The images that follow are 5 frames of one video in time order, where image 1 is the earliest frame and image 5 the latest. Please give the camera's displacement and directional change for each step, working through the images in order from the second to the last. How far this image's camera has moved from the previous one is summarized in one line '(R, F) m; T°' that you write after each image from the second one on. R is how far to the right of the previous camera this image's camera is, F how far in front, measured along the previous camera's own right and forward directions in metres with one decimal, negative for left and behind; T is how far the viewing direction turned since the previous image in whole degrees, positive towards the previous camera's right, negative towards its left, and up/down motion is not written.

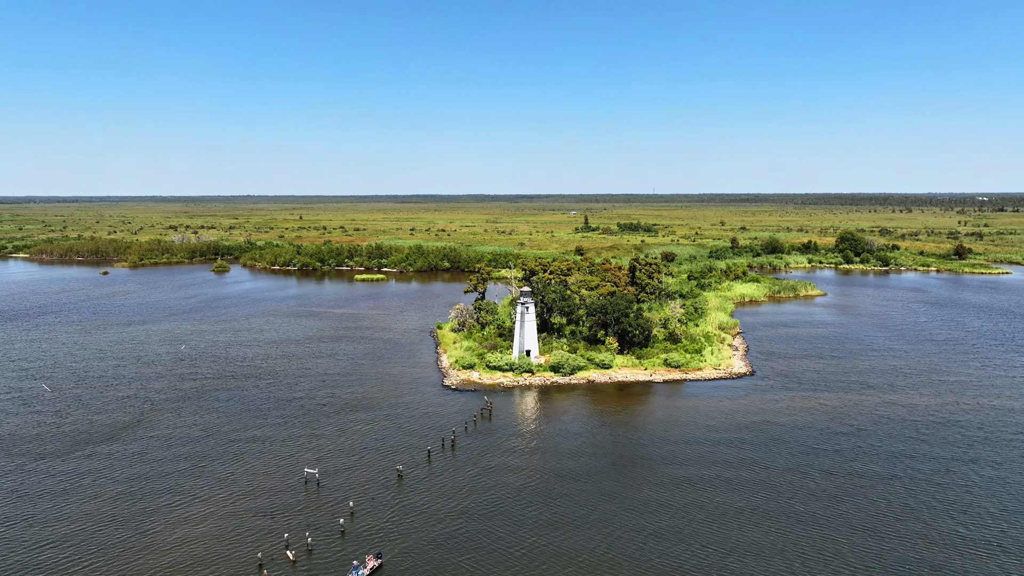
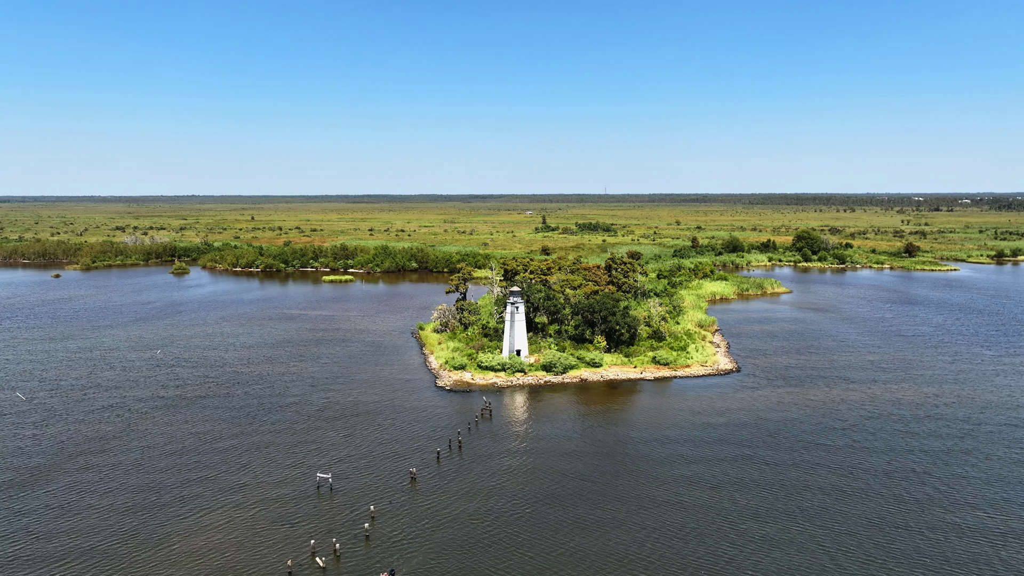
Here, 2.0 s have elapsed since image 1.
(-1.9, 0.0) m; +4°
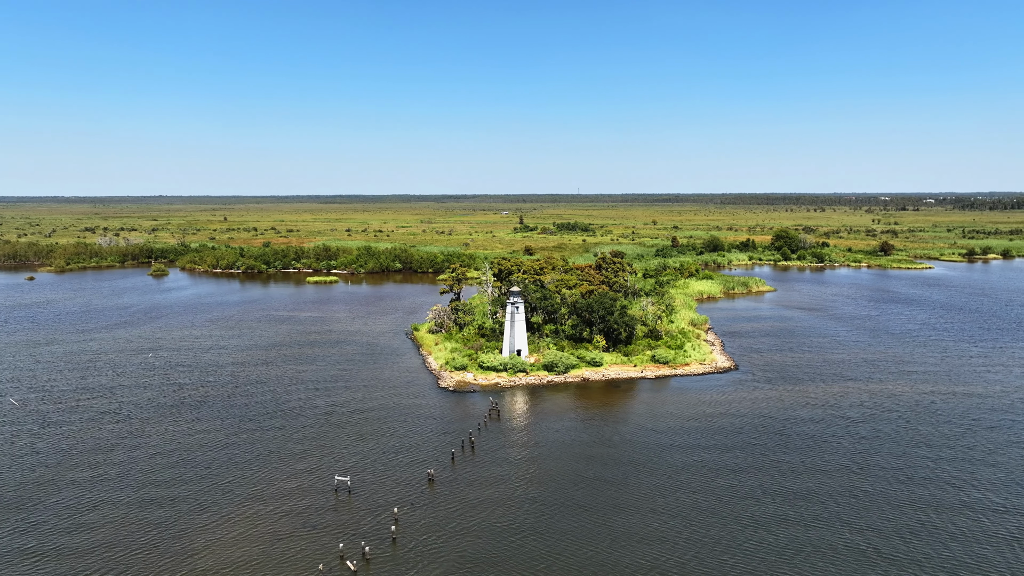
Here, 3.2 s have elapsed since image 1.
(-1.4, 0.0) m; +2°
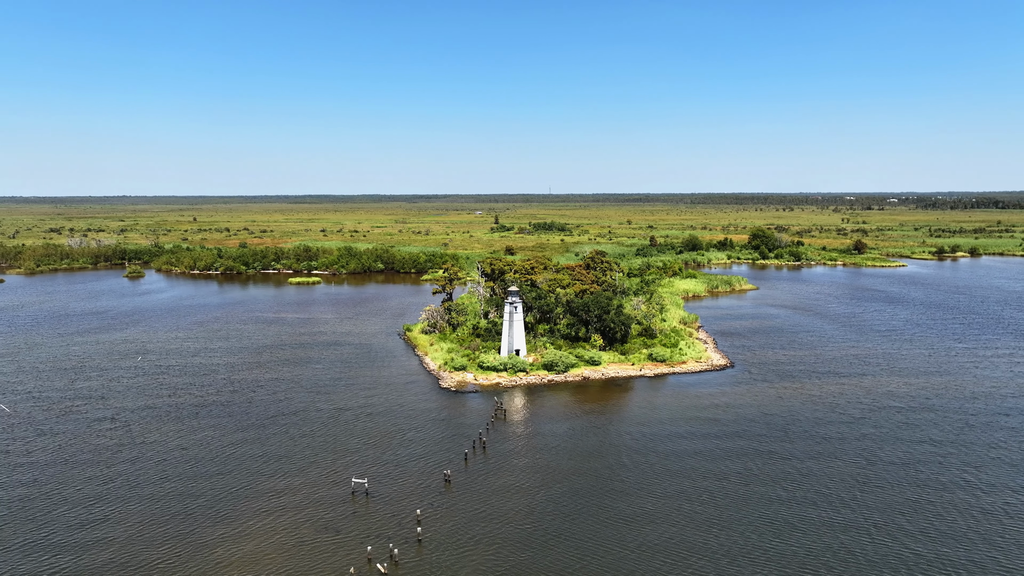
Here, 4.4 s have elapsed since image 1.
(-1.4, 0.0) m; +2°
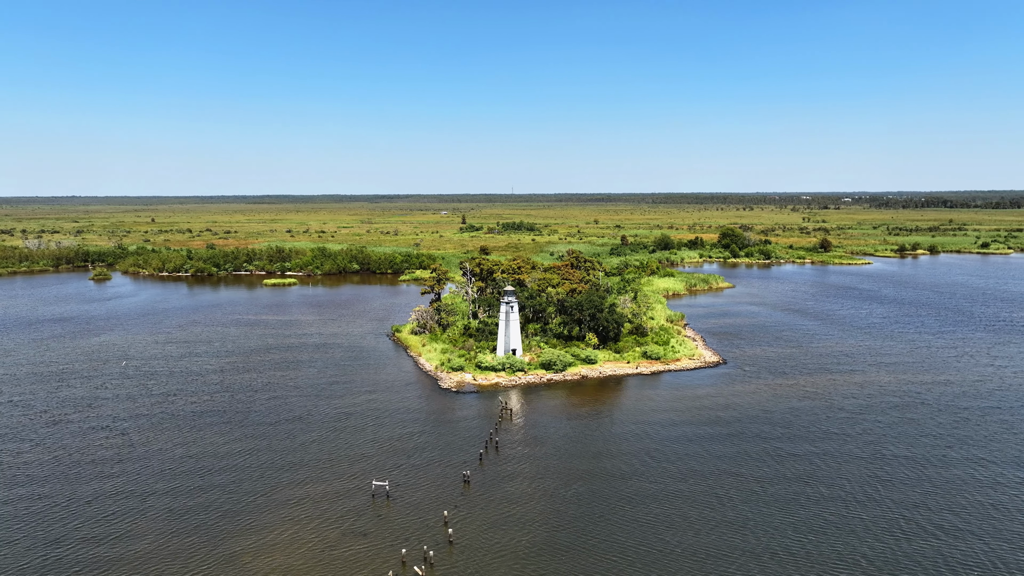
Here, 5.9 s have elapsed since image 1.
(-1.8, 0.0) m; +3°
